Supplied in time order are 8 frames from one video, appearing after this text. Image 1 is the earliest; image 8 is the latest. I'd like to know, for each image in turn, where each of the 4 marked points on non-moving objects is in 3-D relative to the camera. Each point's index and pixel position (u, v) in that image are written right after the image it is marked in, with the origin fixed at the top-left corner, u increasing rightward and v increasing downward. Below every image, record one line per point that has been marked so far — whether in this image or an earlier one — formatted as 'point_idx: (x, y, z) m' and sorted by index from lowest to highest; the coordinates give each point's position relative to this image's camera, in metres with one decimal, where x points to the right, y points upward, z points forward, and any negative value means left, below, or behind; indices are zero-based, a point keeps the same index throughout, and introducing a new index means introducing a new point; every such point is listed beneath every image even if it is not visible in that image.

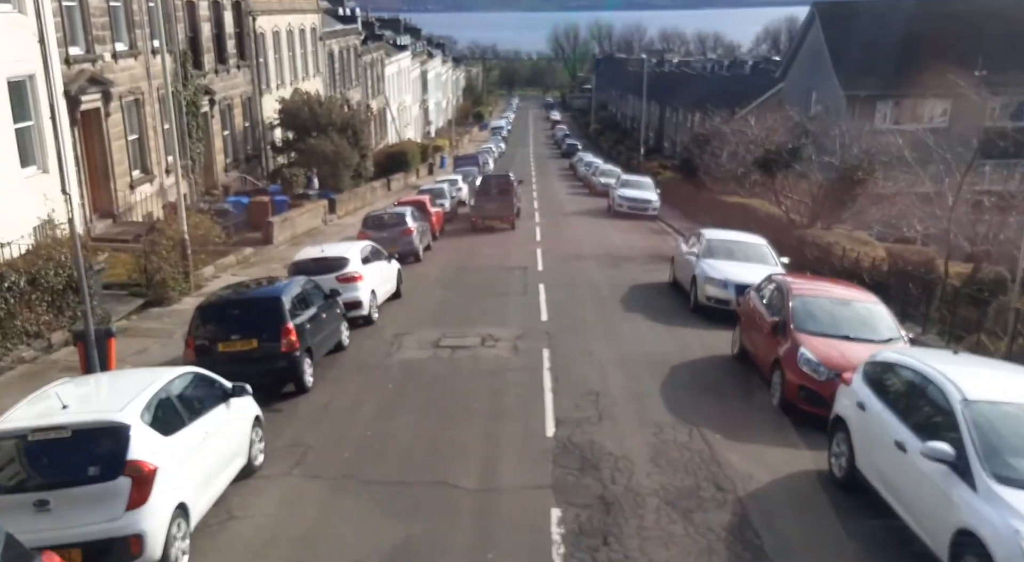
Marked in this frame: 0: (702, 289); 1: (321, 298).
0: (+3.4, -0.1, +17.3) m
1: (-2.9, -0.3, +14.6) m
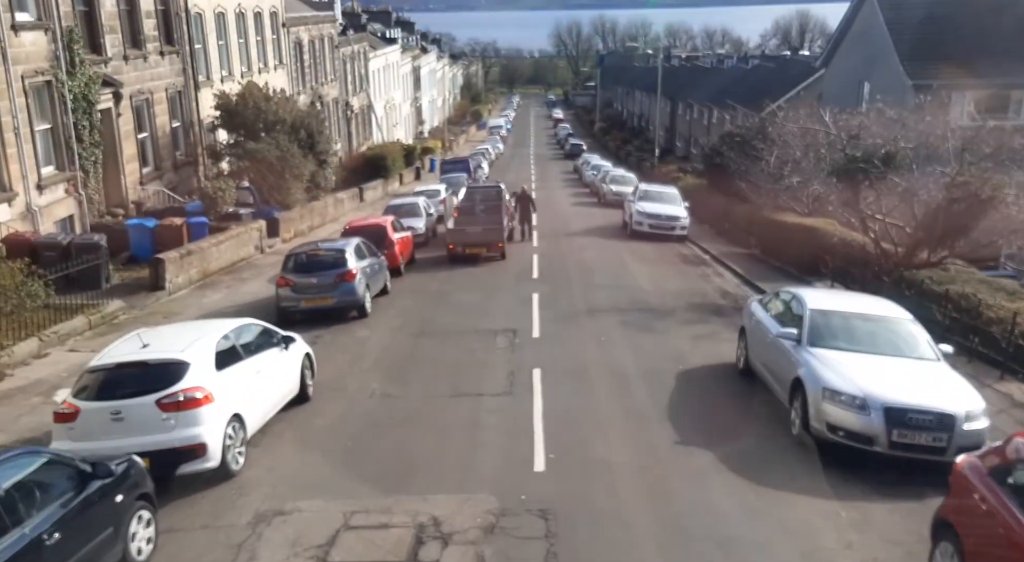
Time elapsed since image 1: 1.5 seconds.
0: (+3.1, -1.3, +9.8) m
1: (-3.2, -1.5, +7.1) m
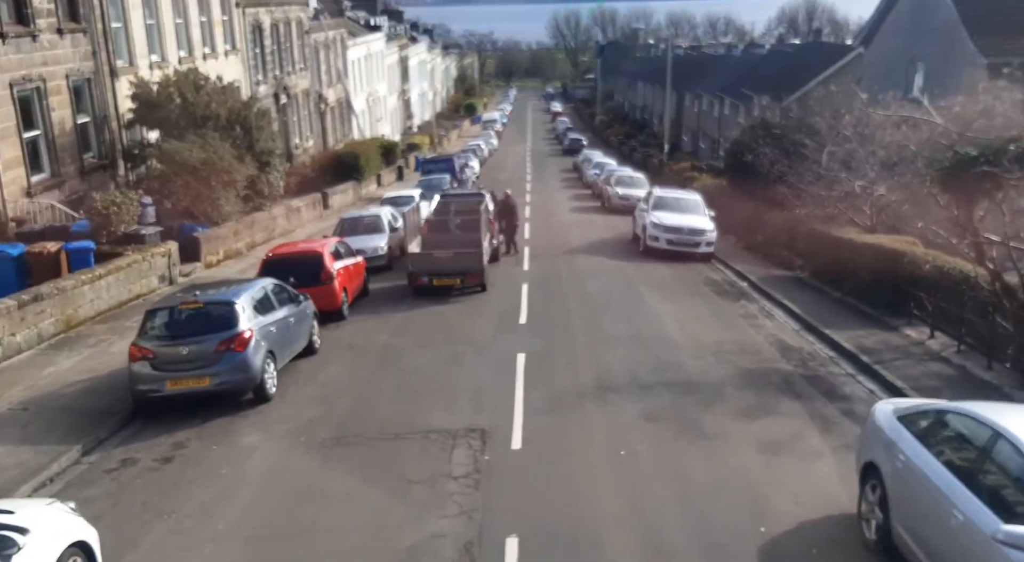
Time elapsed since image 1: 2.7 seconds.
0: (+2.7, -2.1, +3.9) m
1: (-3.5, -2.4, +1.2) m
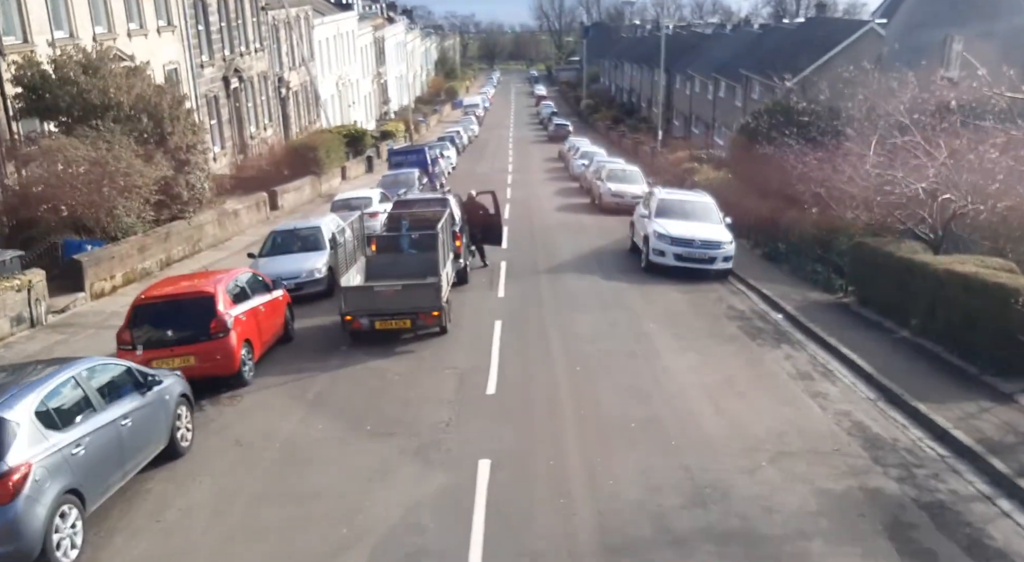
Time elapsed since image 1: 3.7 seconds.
0: (+2.5, -2.9, -0.8) m
1: (-3.7, -3.3, -3.5) m
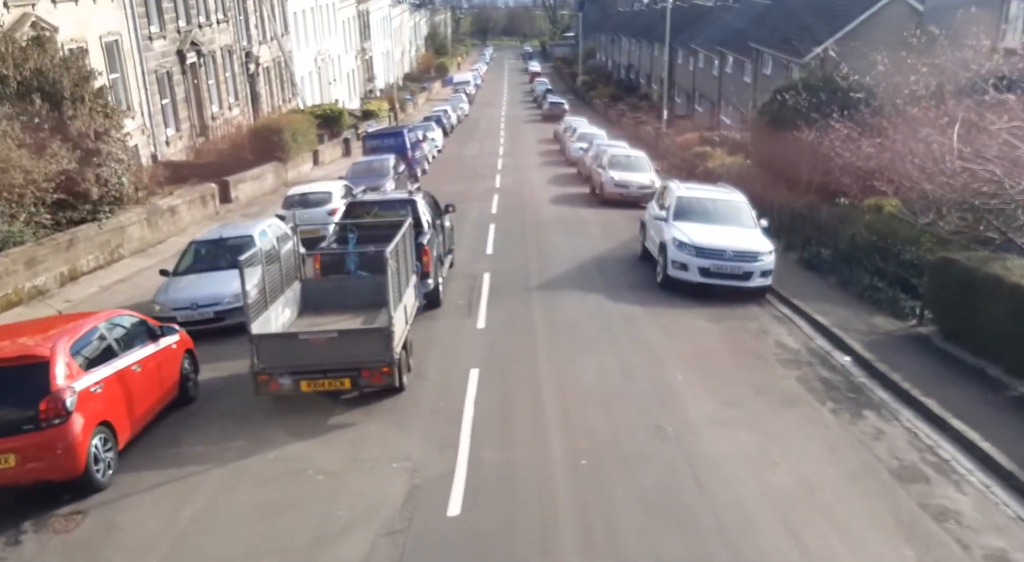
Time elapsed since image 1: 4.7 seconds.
0: (+2.3, -3.7, -4.7) m
1: (-3.9, -4.2, -7.5) m
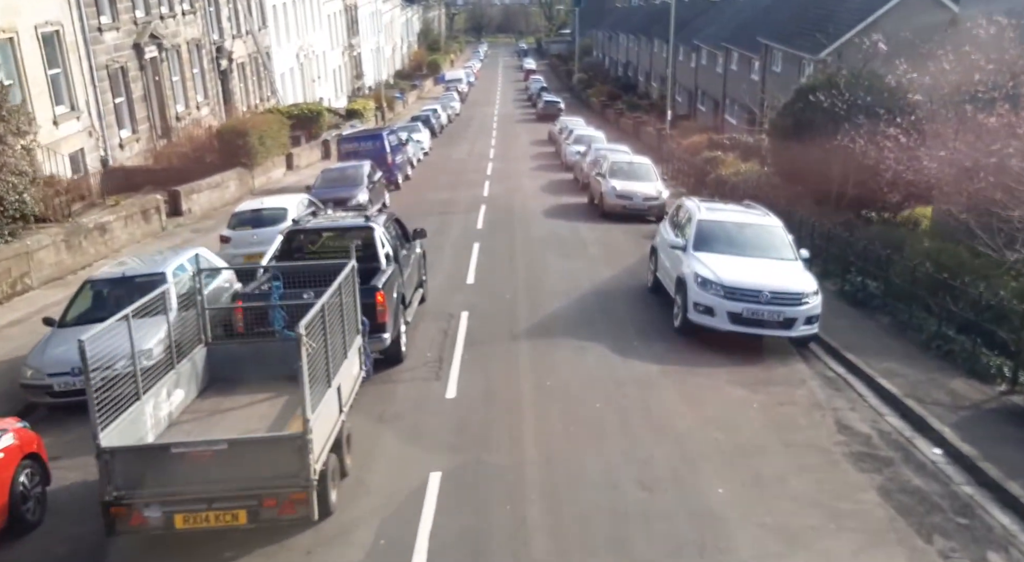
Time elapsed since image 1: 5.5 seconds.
0: (+2.2, -4.4, -7.9) m
1: (-4.0, -4.8, -10.8) m
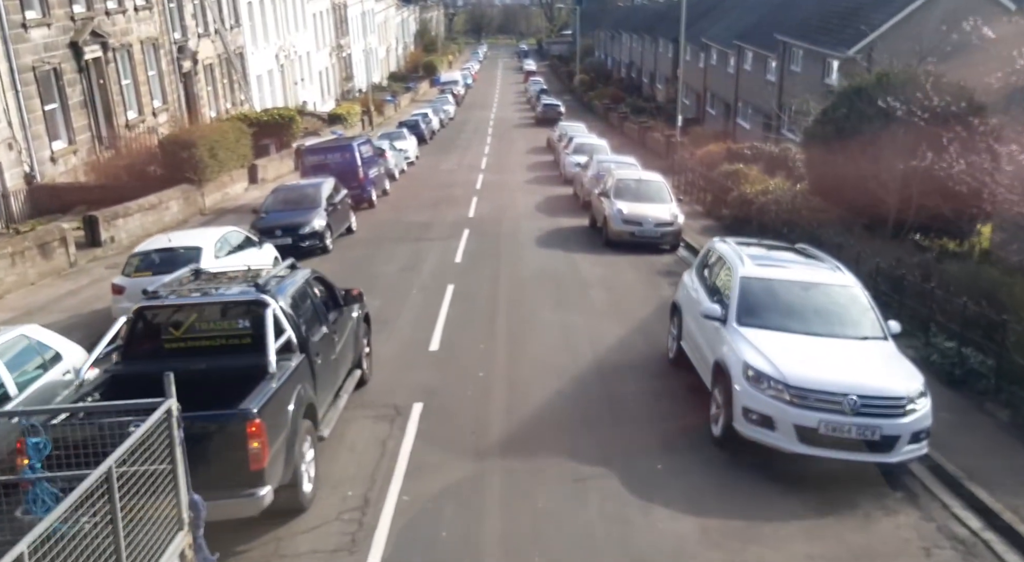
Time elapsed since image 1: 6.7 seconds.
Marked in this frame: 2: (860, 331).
0: (+1.8, -5.2, -12.2) m
1: (-4.4, -5.7, -15.0) m
2: (+3.5, -0.4, +9.9) m
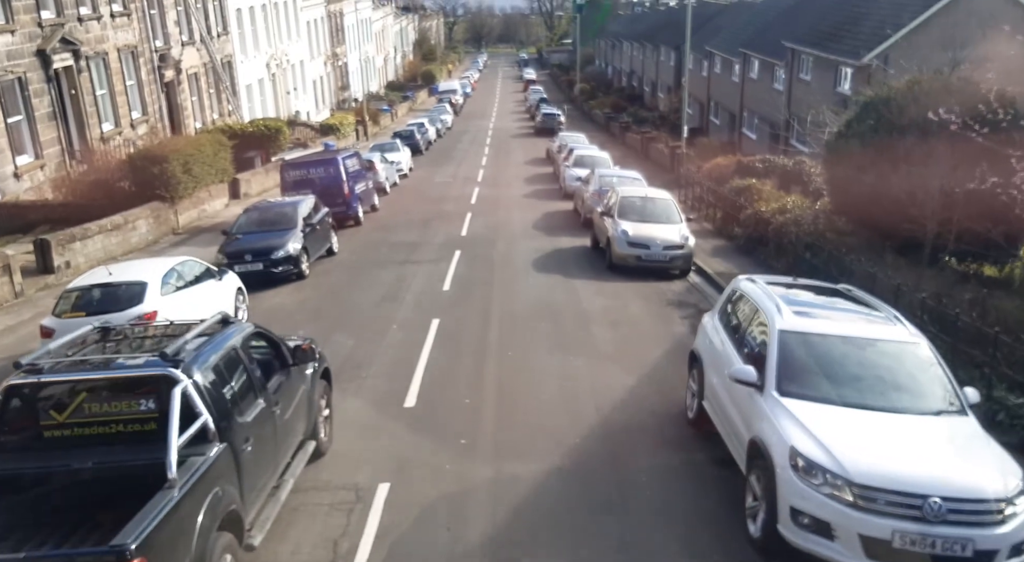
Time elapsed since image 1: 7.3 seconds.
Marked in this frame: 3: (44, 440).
0: (+1.7, -5.5, -14.2) m
1: (-4.5, -5.9, -17.0) m
2: (+3.4, -0.9, +7.9) m
3: (-3.2, -1.1, +6.7) m
